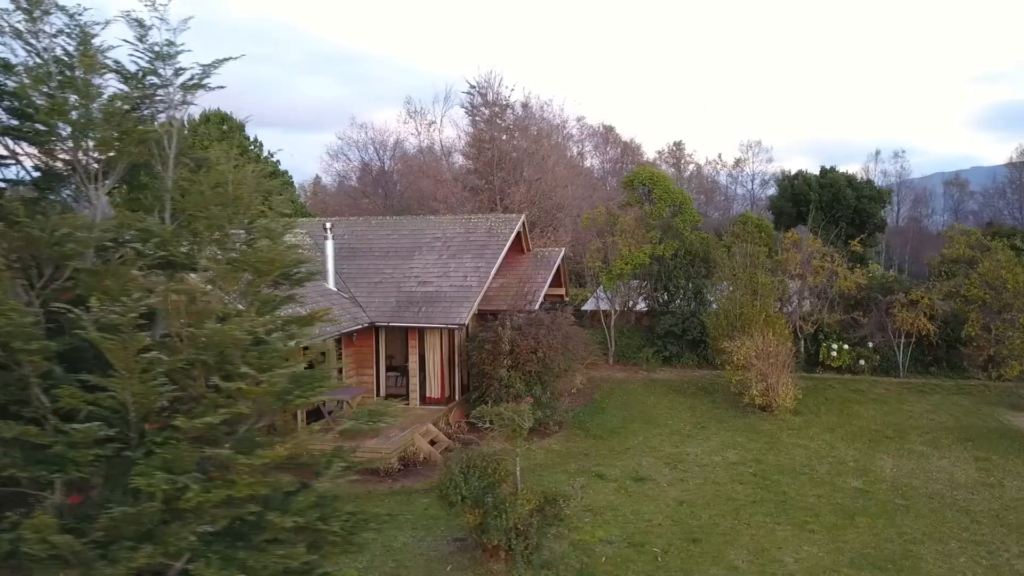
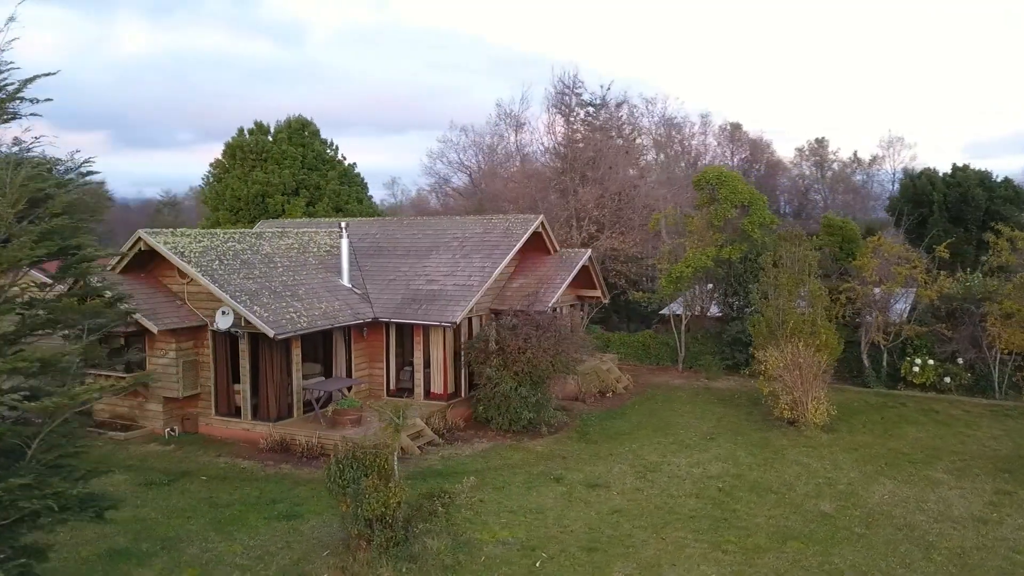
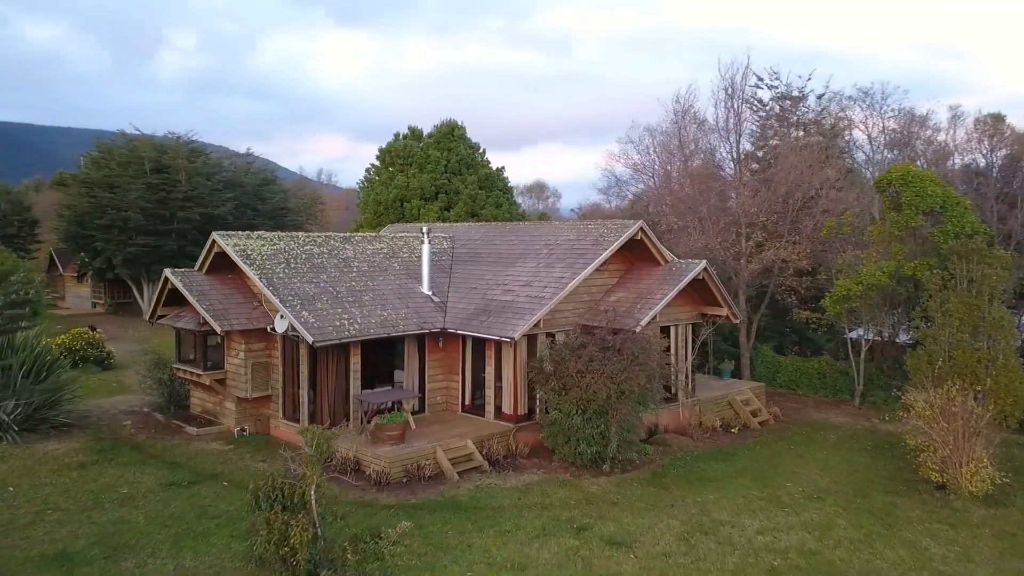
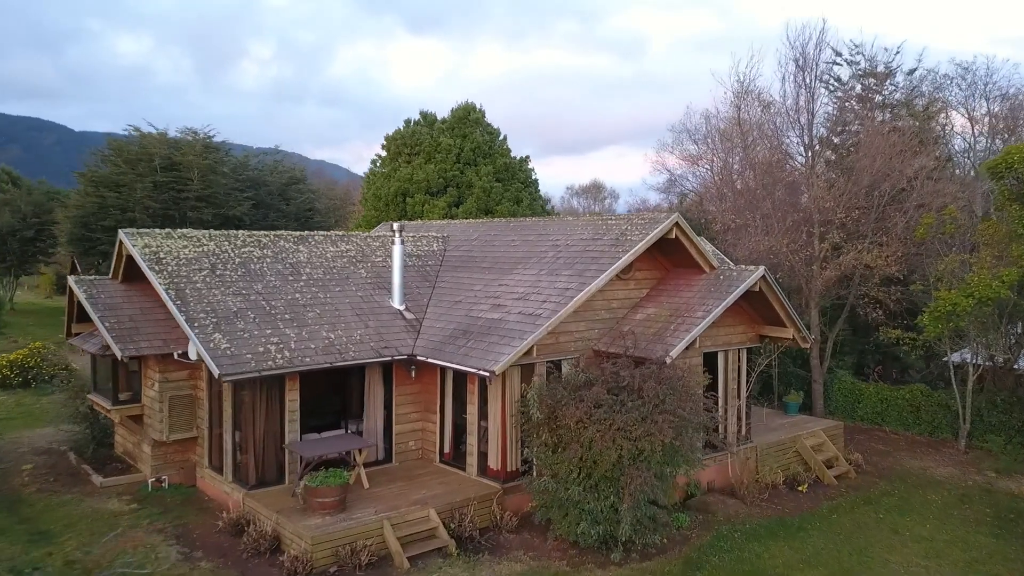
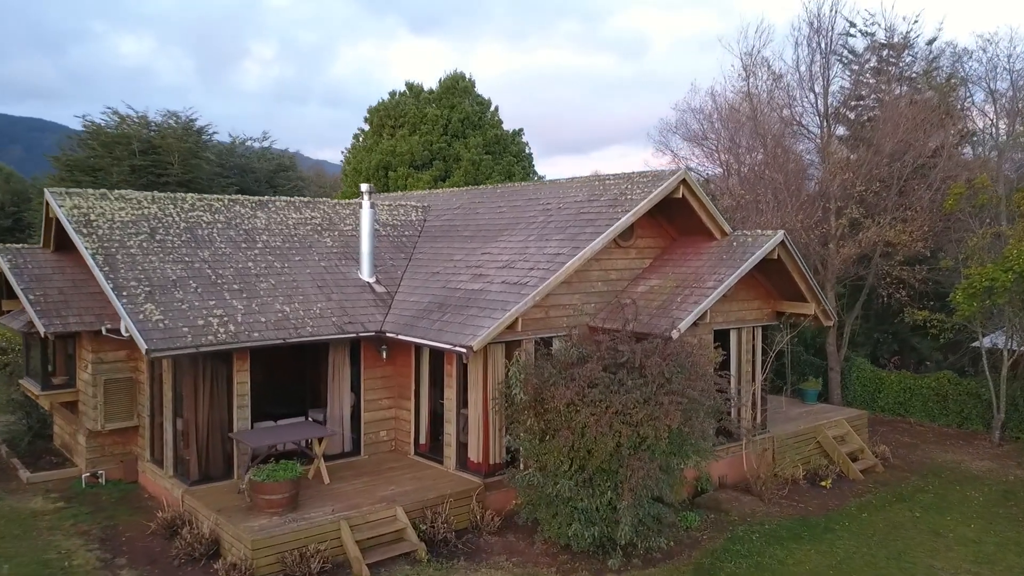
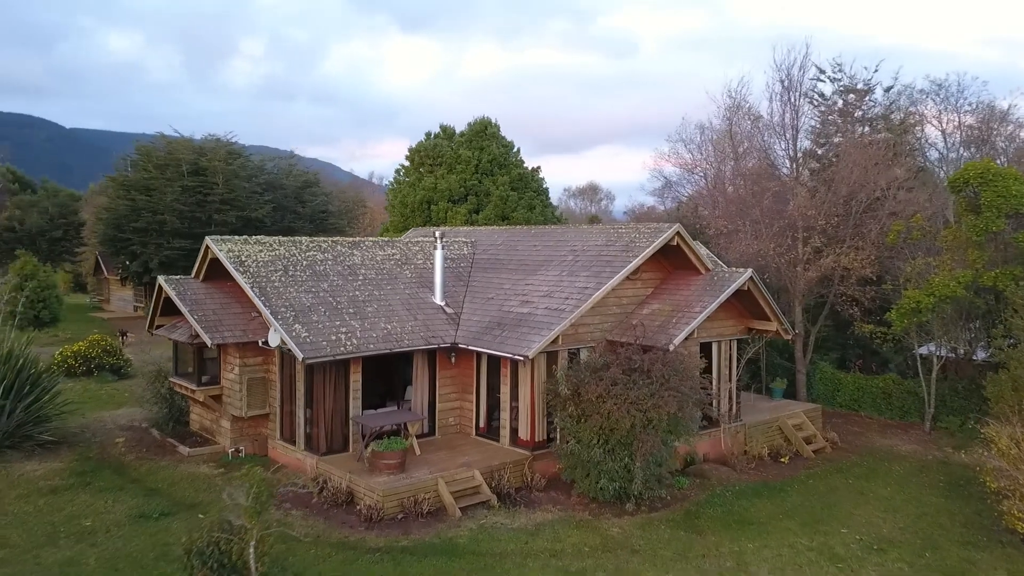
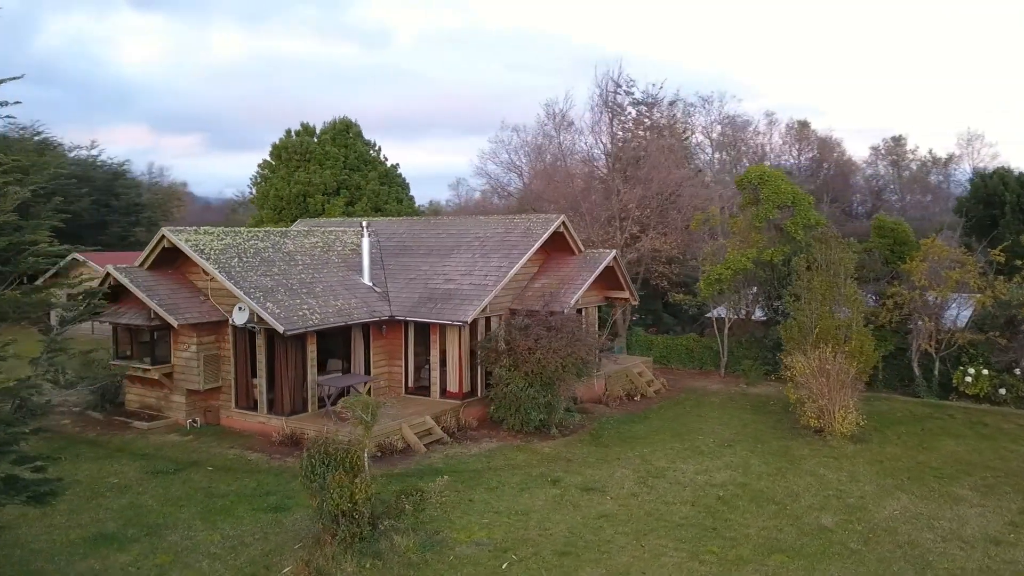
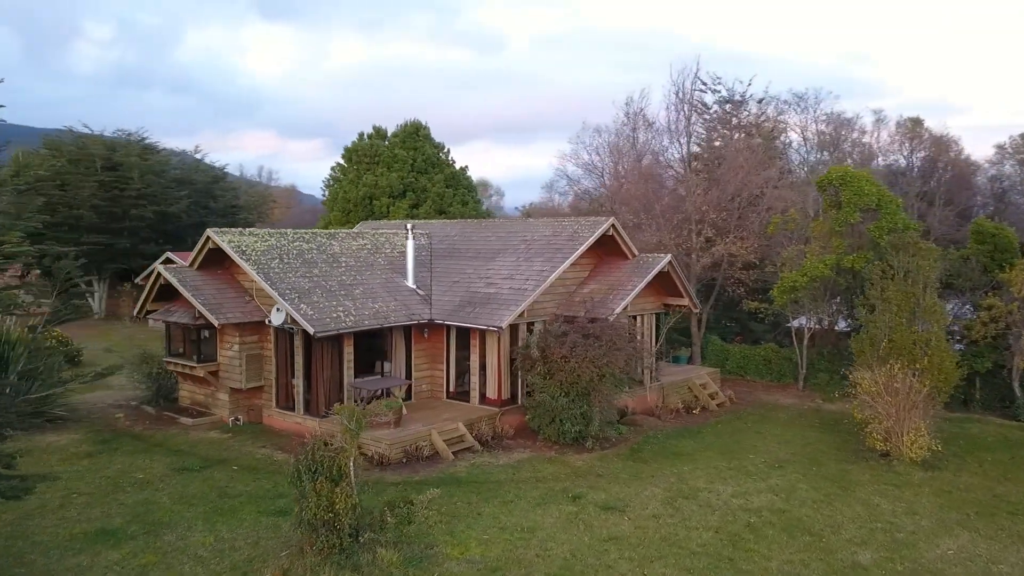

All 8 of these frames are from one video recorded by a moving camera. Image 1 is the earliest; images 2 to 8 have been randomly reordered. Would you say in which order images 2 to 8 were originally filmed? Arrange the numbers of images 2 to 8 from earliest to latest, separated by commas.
2, 7, 8, 3, 6, 4, 5
